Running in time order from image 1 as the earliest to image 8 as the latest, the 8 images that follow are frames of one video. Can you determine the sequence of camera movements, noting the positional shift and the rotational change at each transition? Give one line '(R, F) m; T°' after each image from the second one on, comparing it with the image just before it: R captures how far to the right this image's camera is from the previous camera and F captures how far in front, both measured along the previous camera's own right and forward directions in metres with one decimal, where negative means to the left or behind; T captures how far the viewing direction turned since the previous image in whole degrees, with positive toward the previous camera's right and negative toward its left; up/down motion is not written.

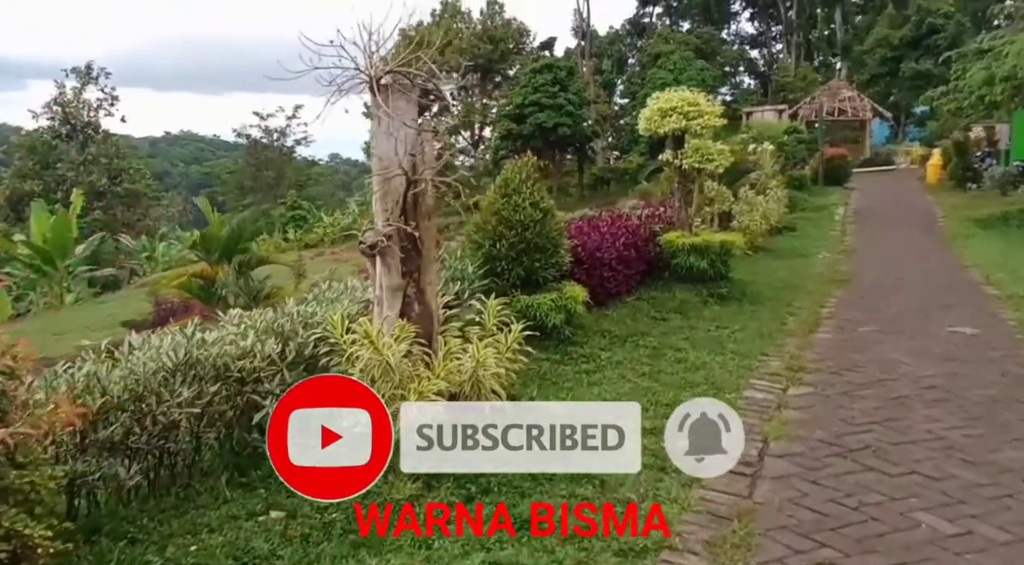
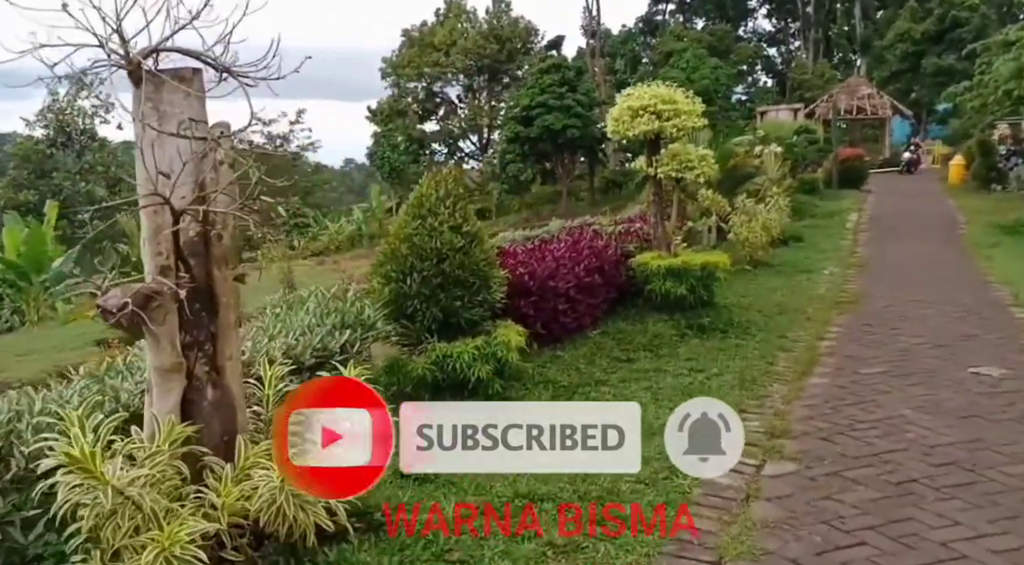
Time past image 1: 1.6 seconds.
(+0.5, +1.0) m; -1°
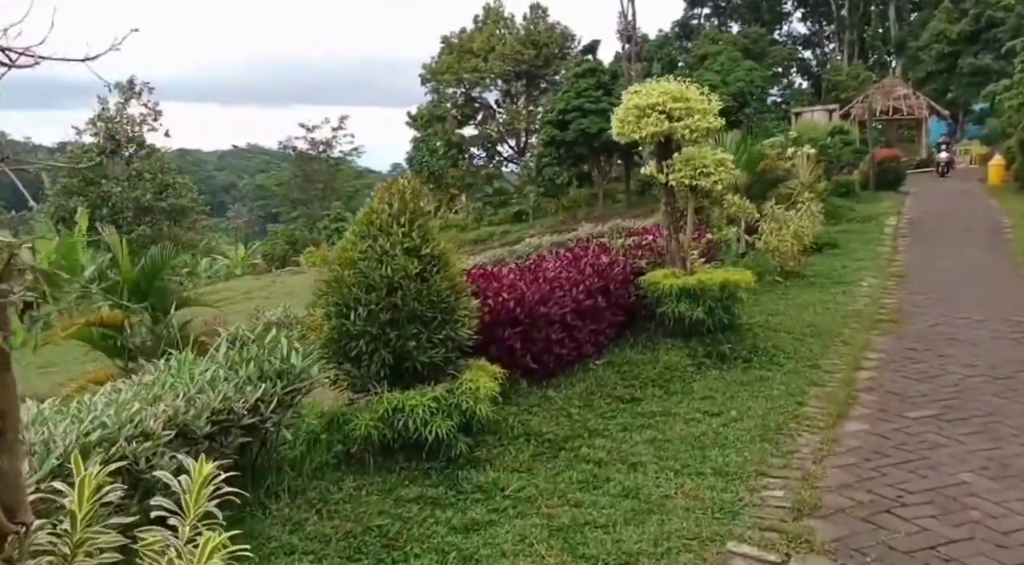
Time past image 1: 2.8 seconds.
(+0.3, +0.8) m; -2°
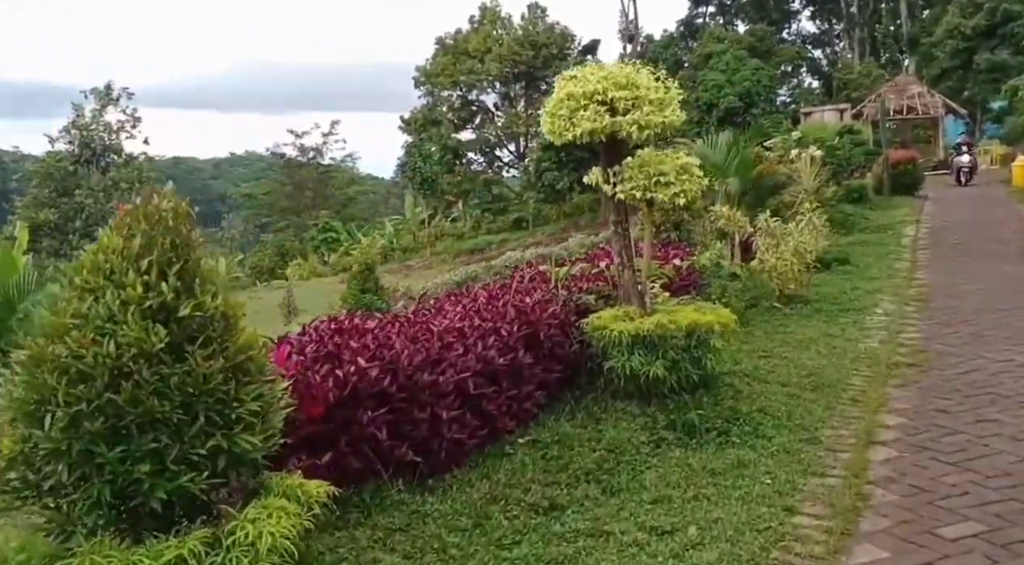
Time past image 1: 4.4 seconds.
(+0.6, +1.4) m; -1°
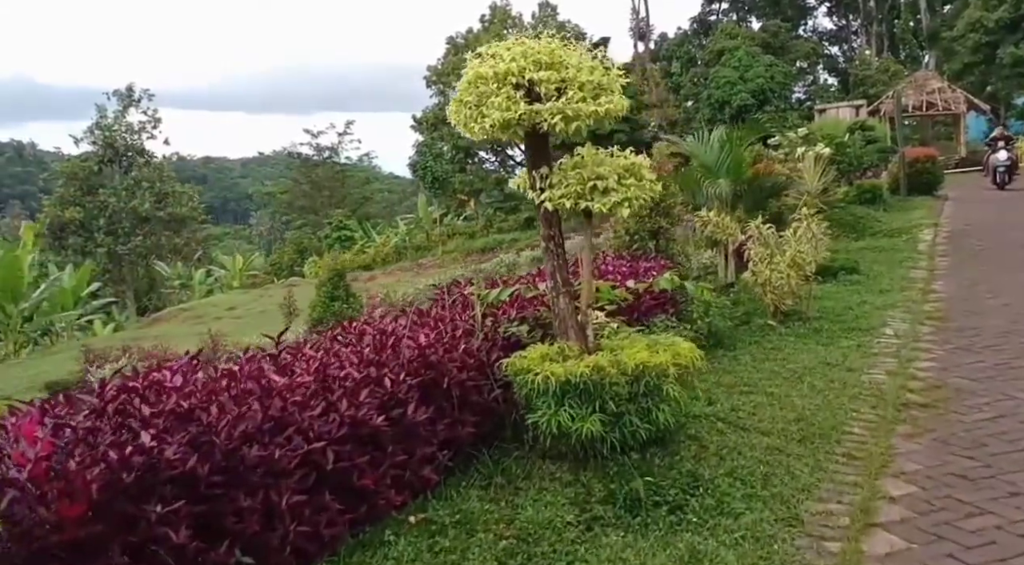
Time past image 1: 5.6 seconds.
(+0.5, +0.9) m; -1°
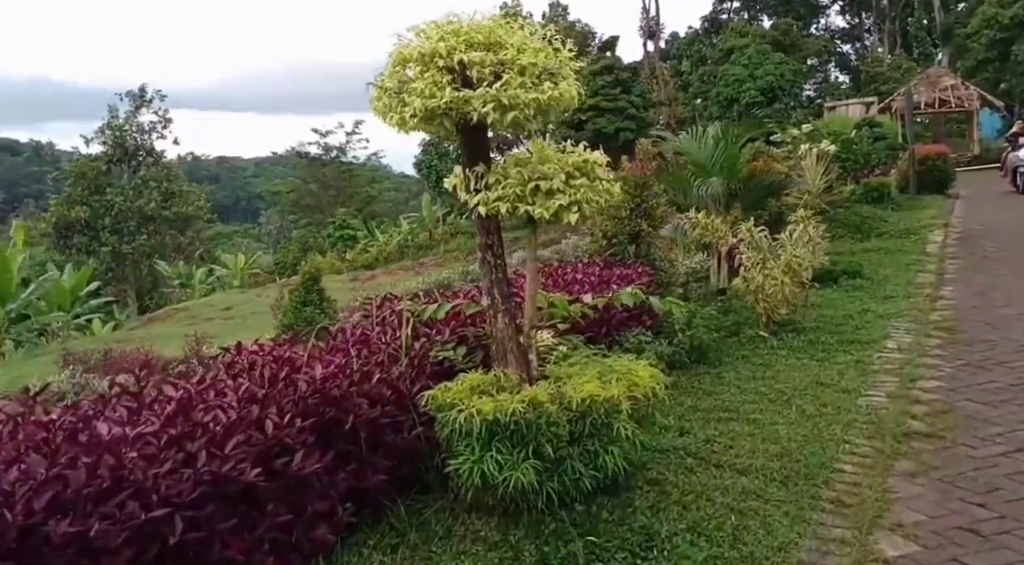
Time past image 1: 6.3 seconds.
(+0.3, +0.6) m; -1°
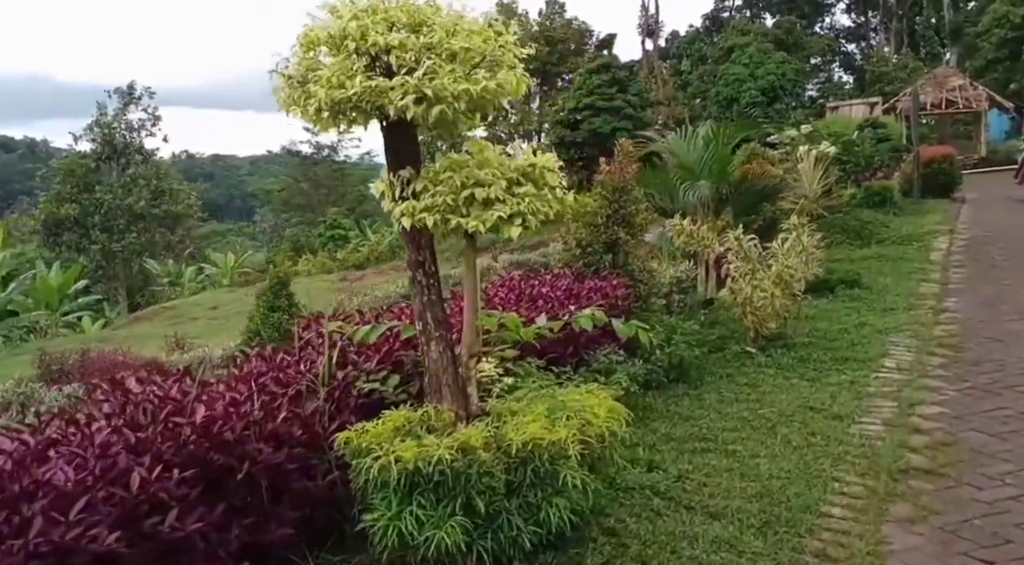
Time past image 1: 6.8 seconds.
(+0.2, +0.4) m; 0°
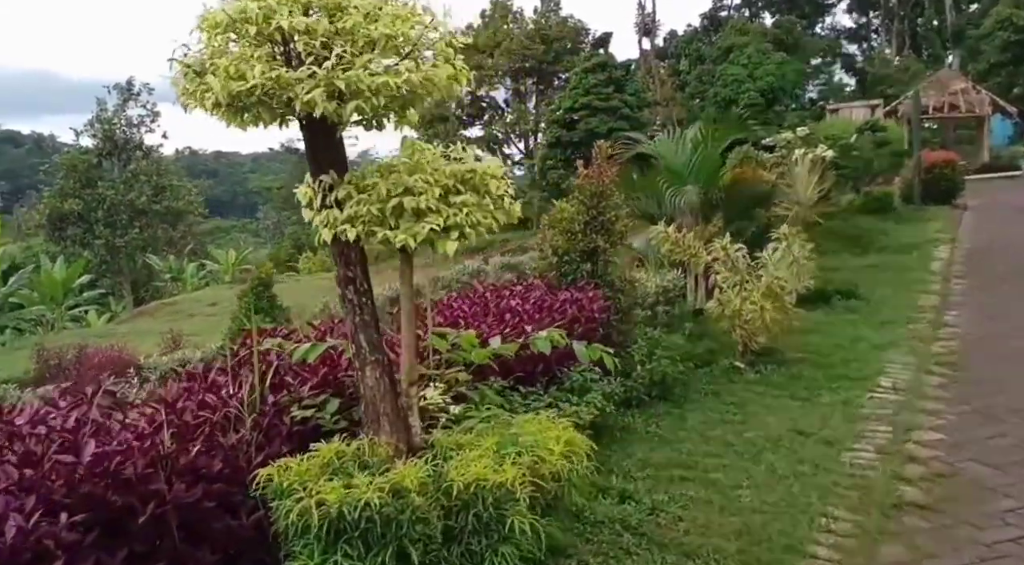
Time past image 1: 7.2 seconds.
(+0.1, +0.3) m; 0°
